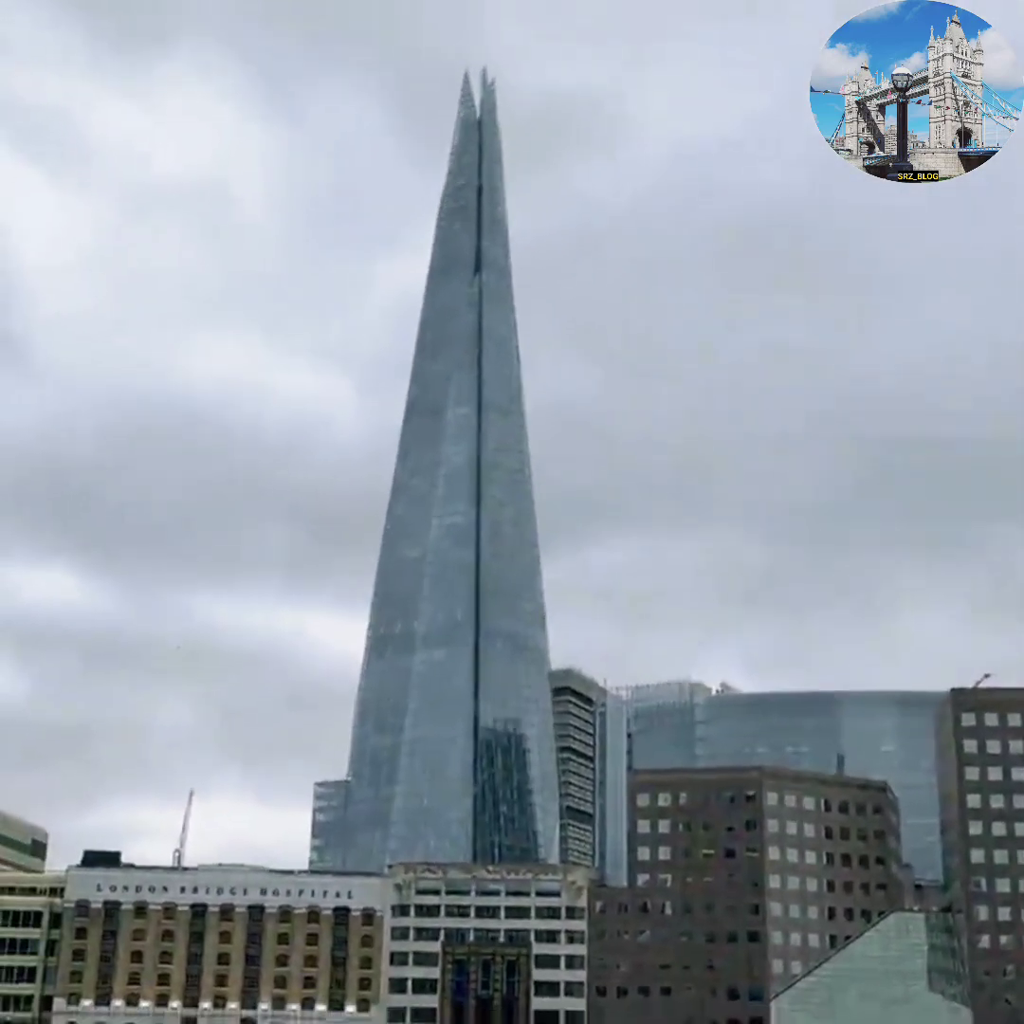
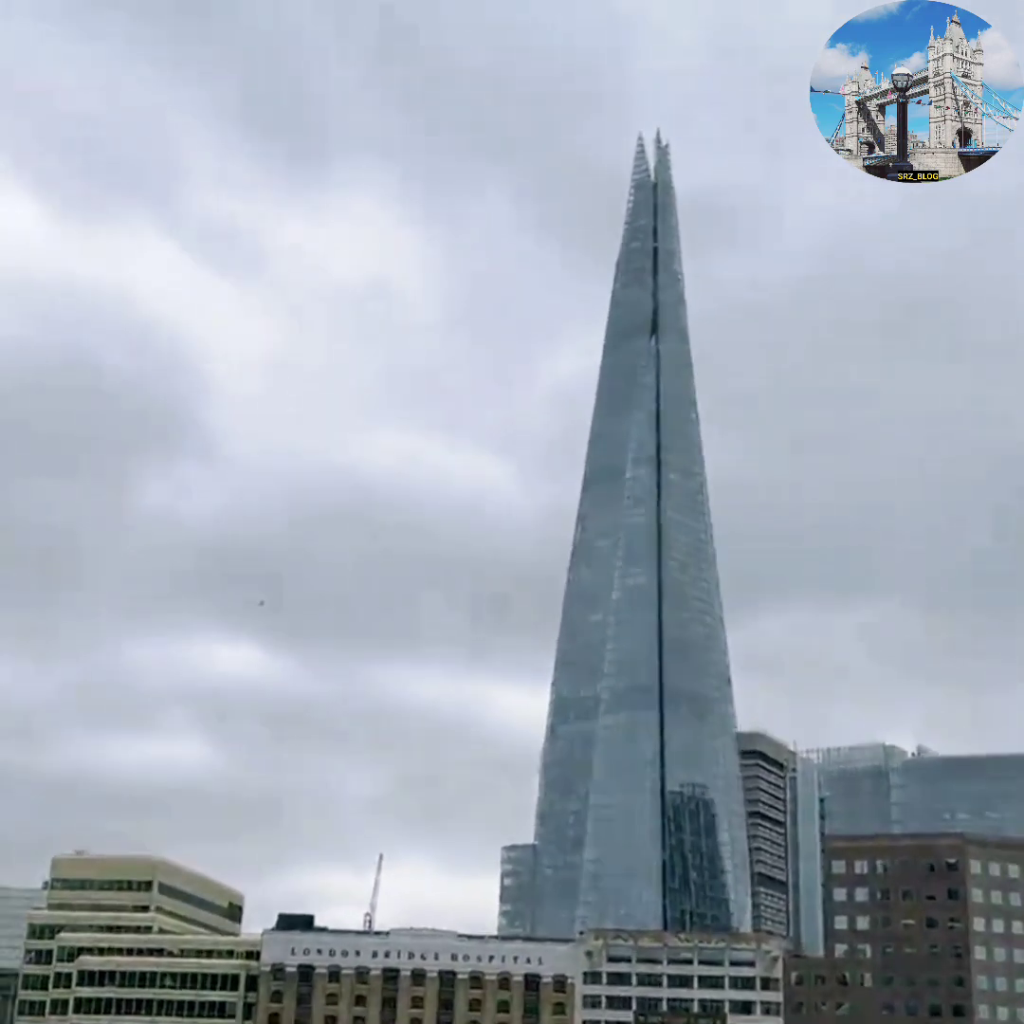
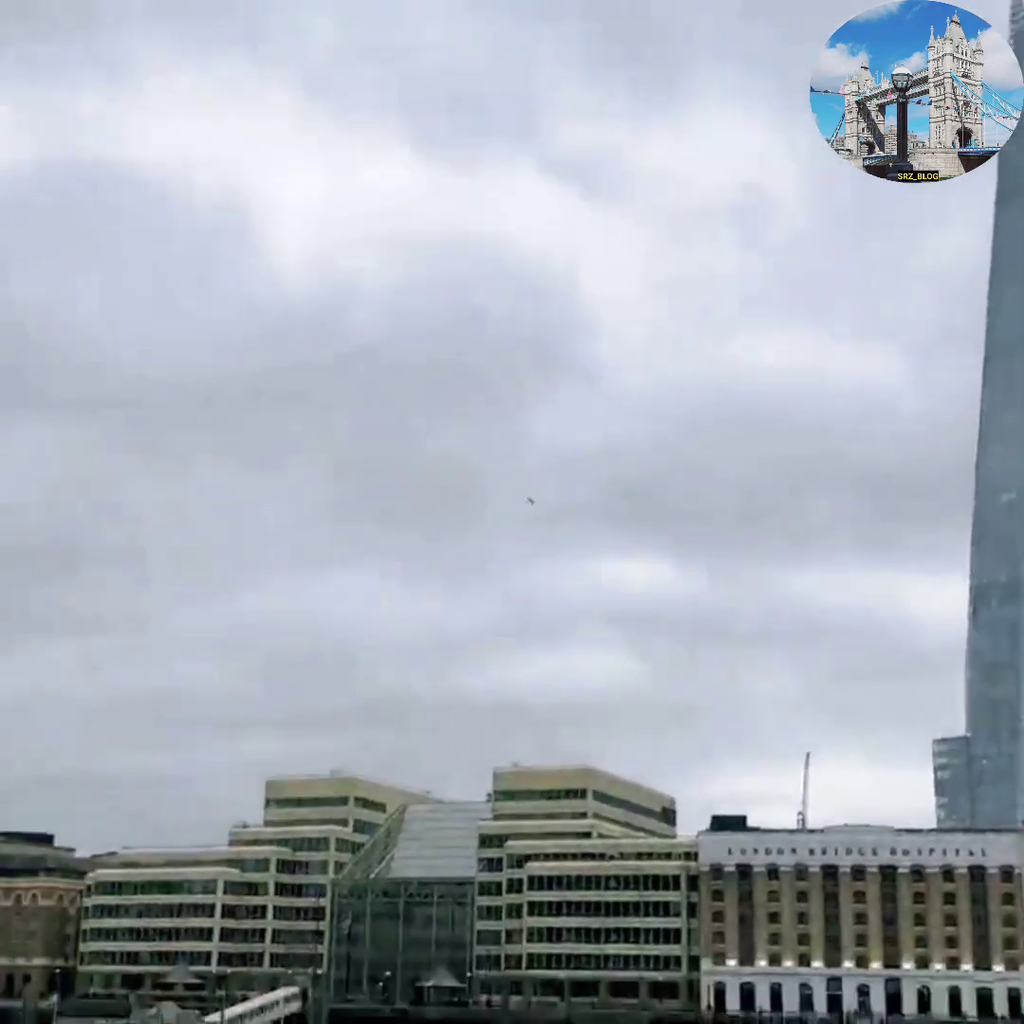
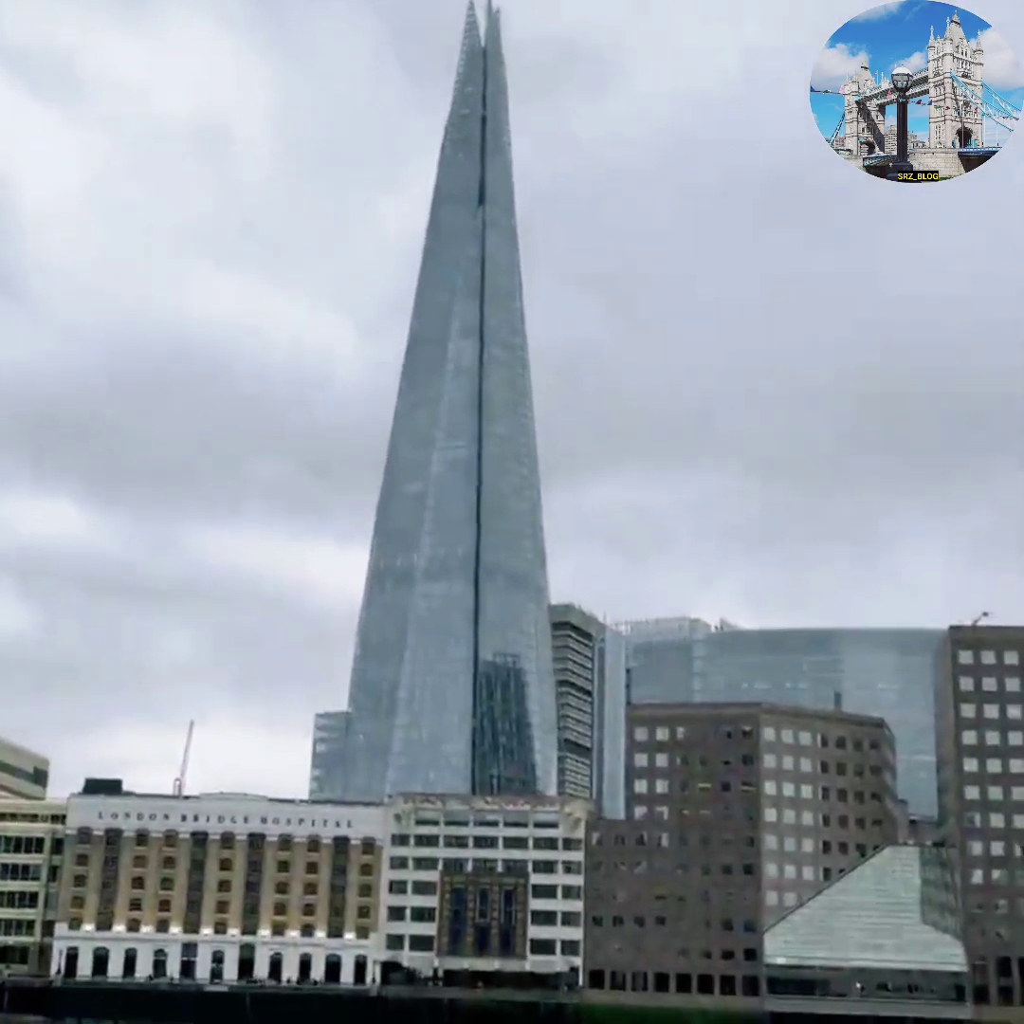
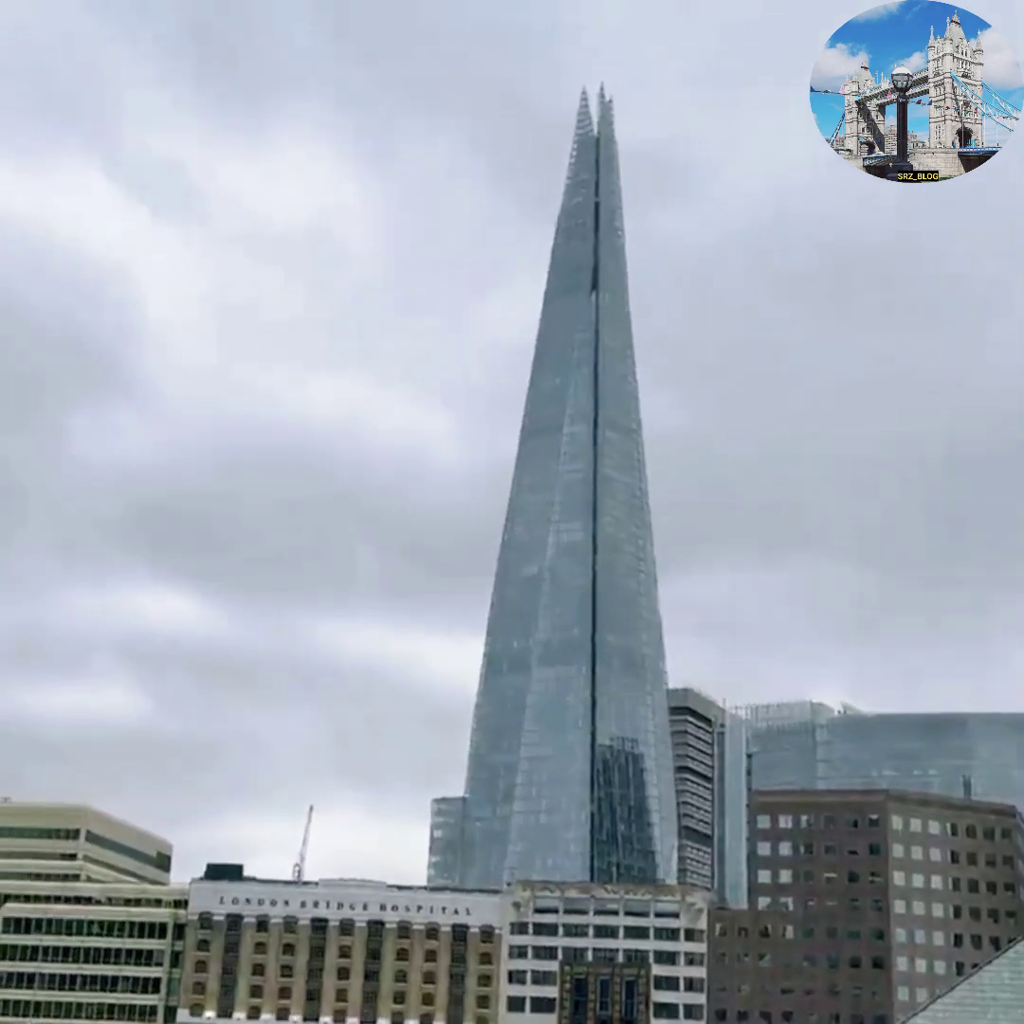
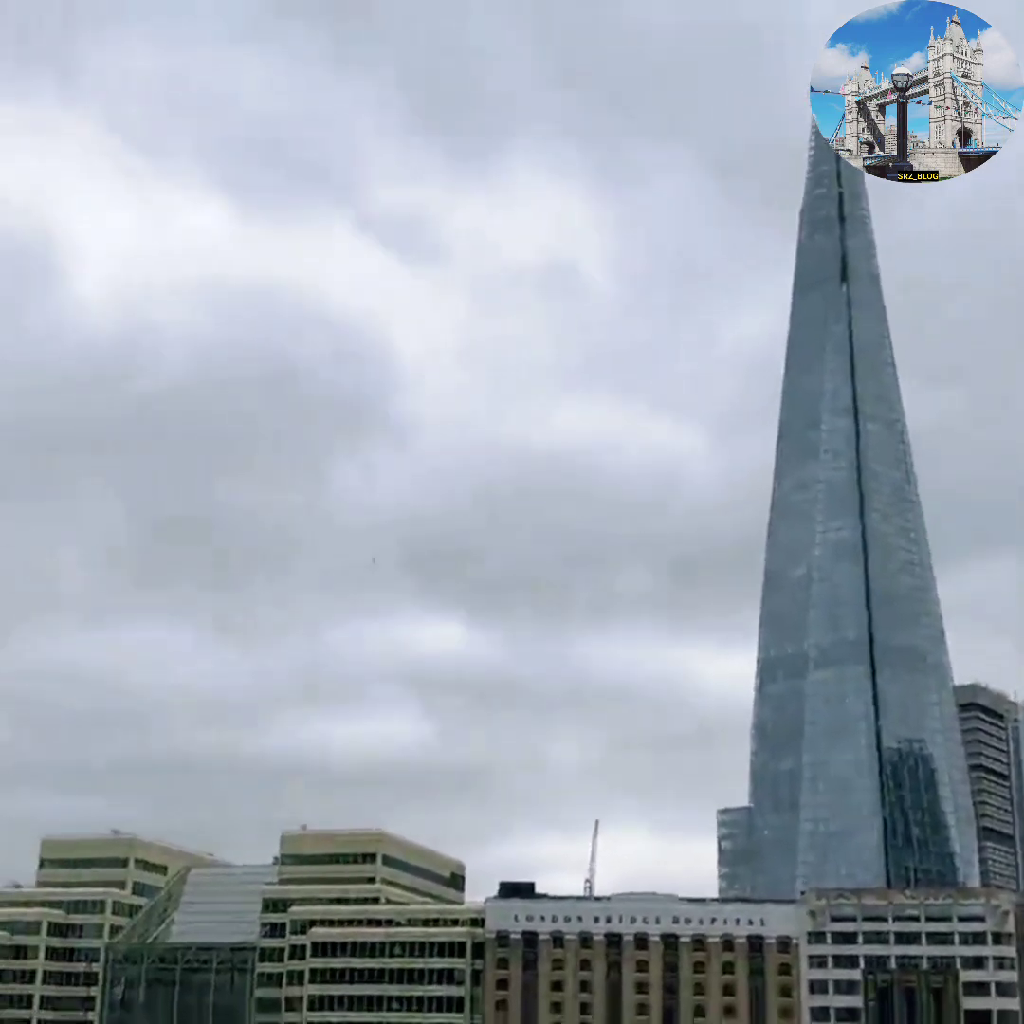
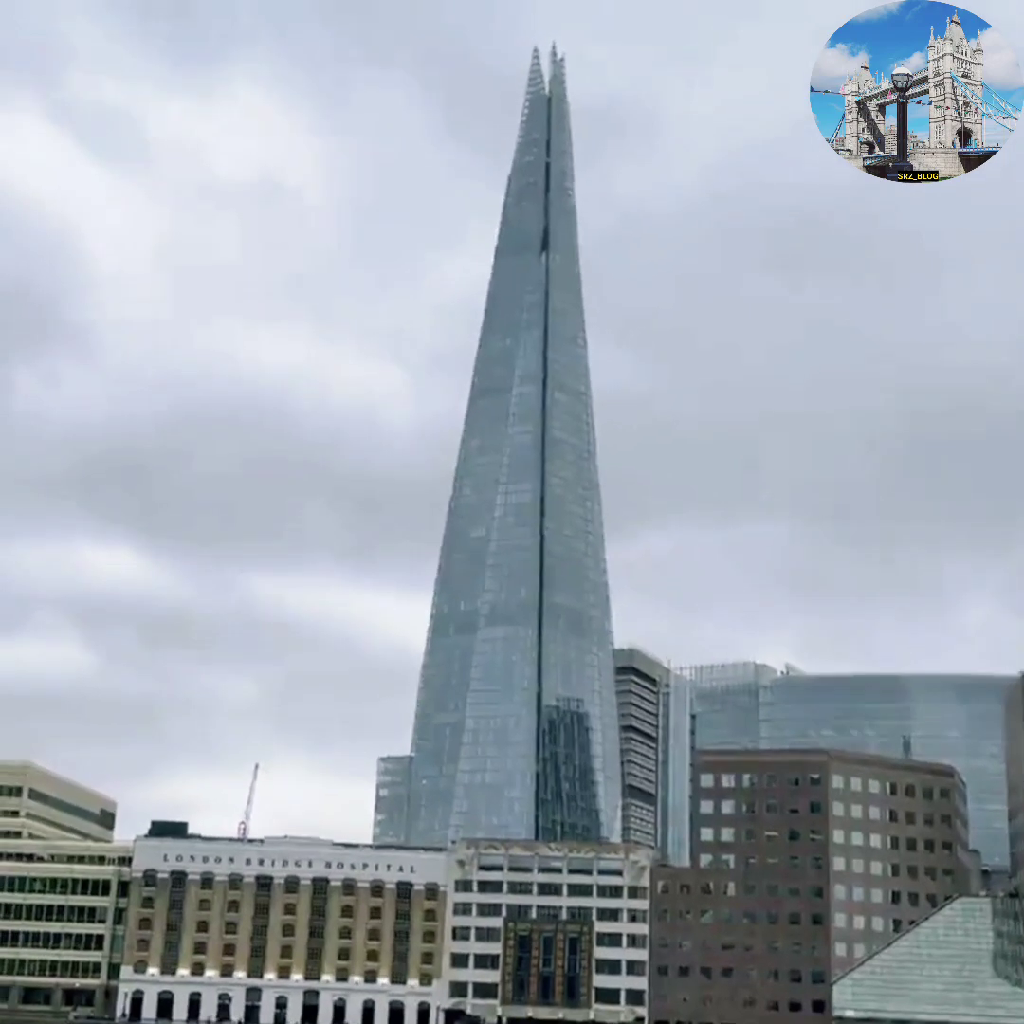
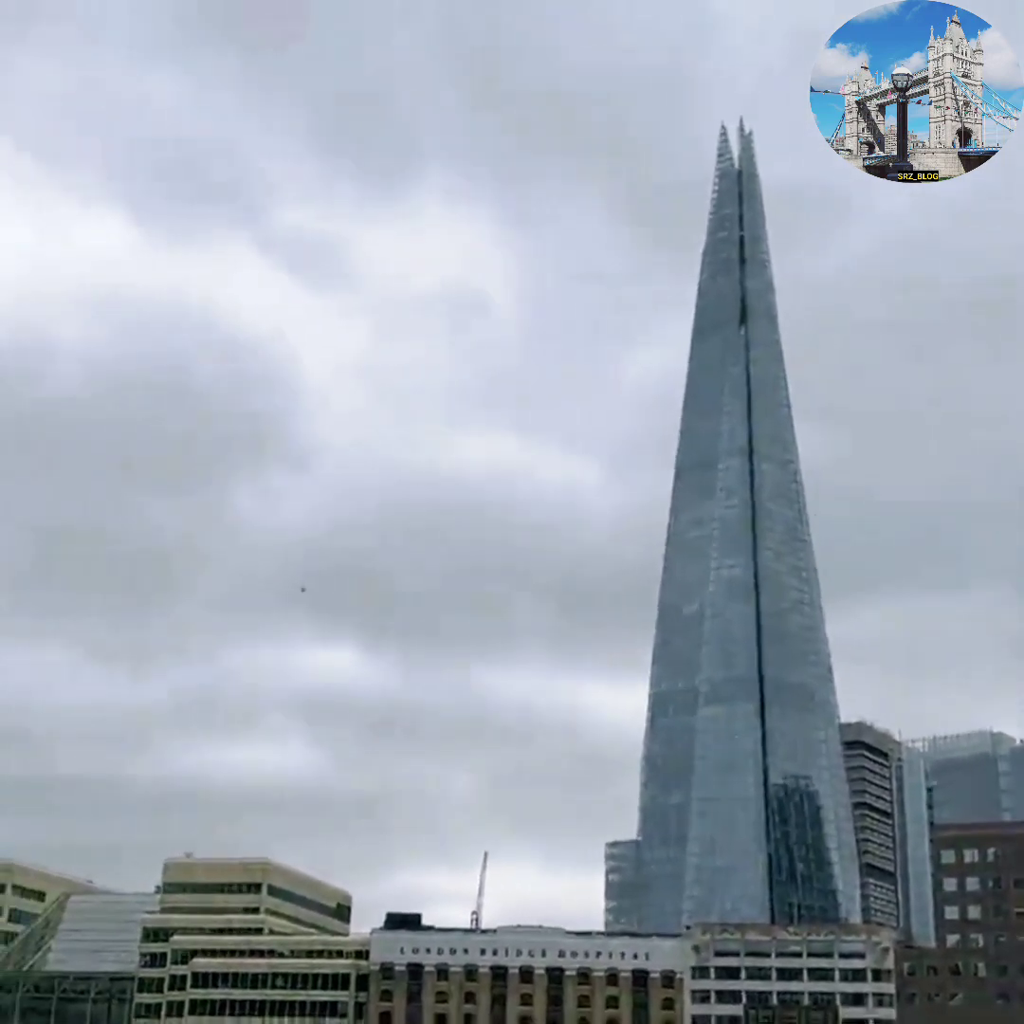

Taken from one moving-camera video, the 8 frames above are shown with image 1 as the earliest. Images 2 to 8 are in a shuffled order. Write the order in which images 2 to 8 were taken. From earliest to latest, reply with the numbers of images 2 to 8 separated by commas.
4, 7, 5, 2, 8, 6, 3
